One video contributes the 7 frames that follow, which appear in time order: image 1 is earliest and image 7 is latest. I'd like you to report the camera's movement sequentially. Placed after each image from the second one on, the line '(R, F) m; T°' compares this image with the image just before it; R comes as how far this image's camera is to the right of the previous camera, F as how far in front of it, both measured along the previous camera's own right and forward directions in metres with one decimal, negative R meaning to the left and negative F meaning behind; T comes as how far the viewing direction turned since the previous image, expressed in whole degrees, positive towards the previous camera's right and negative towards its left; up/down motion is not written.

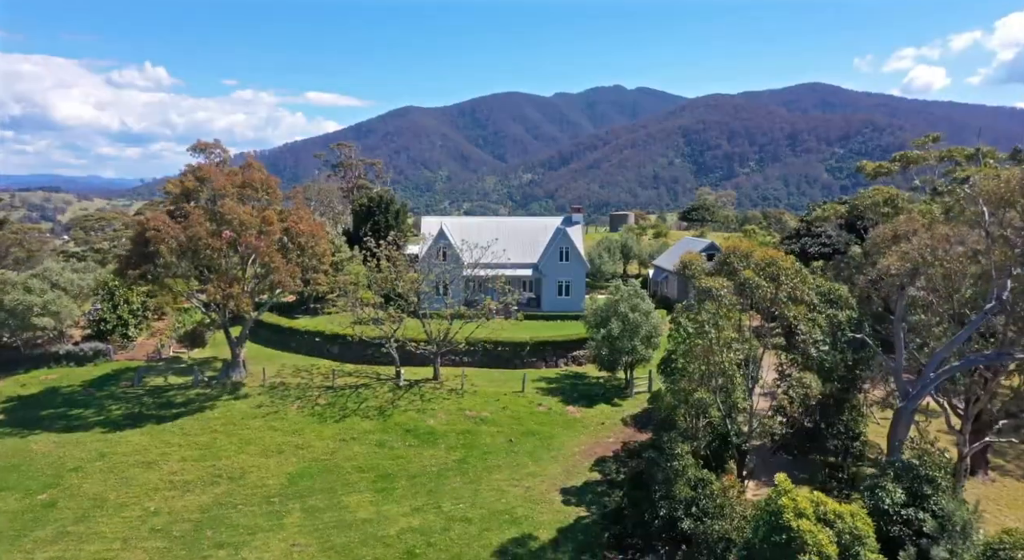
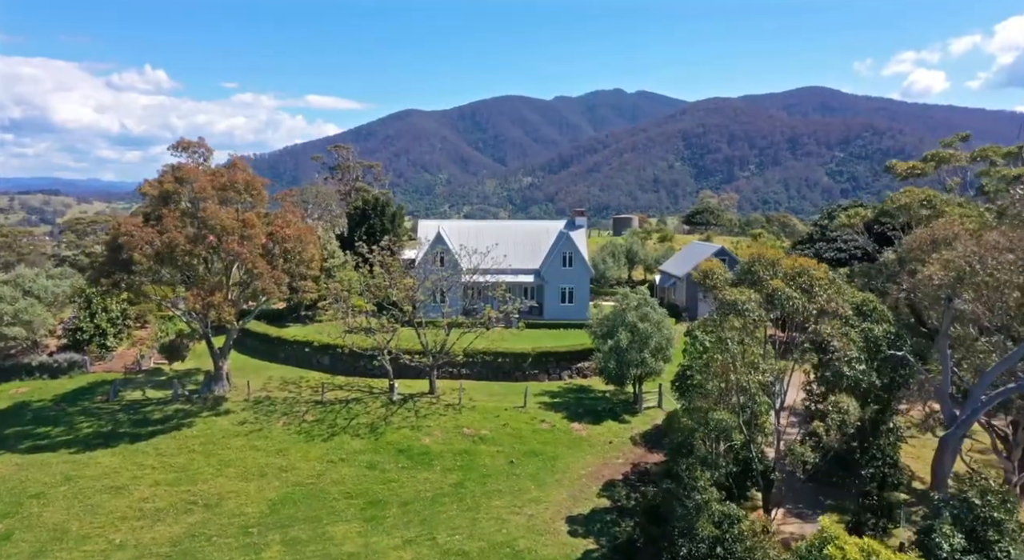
(-0.1, +2.4) m; 0°
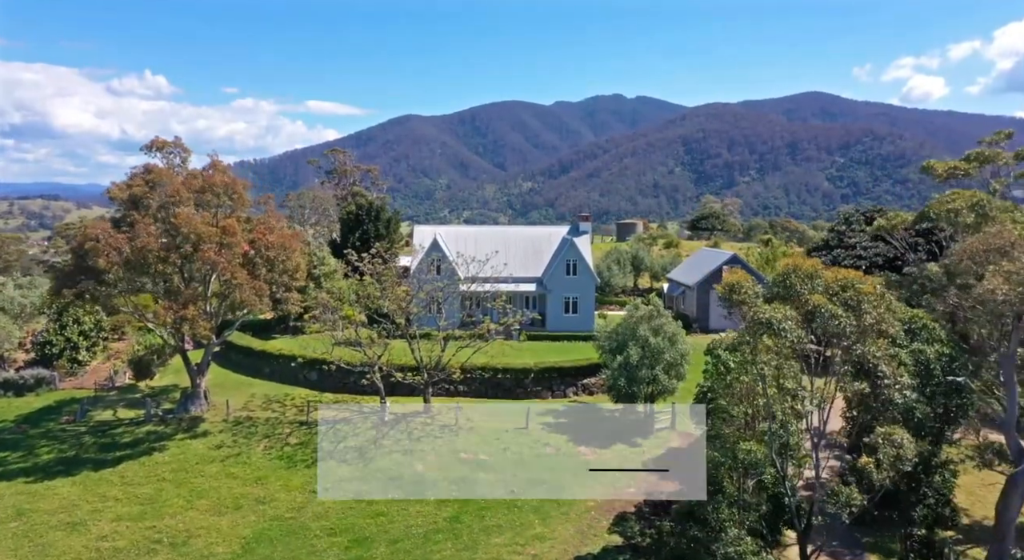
(-0.1, +2.7) m; 0°
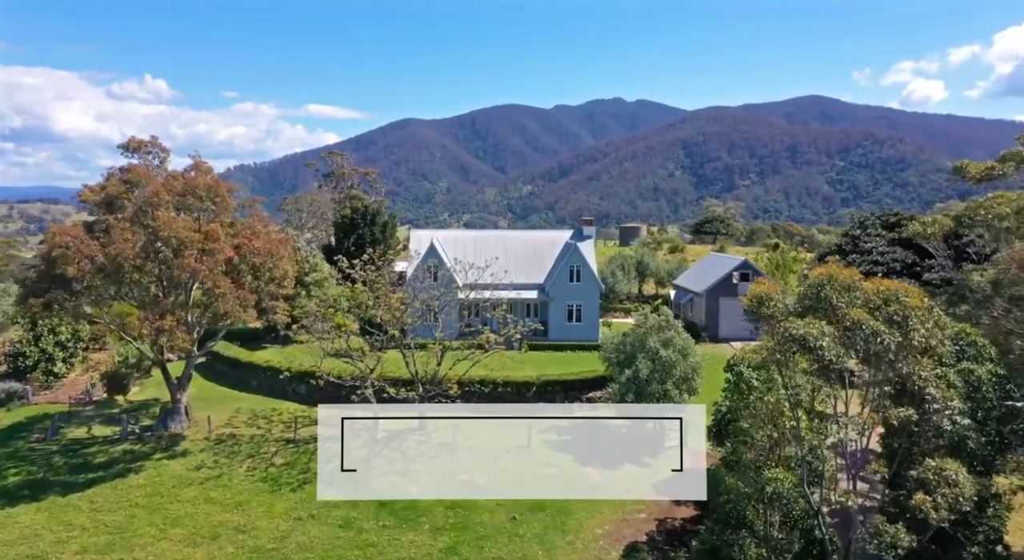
(0.0, +2.1) m; 0°
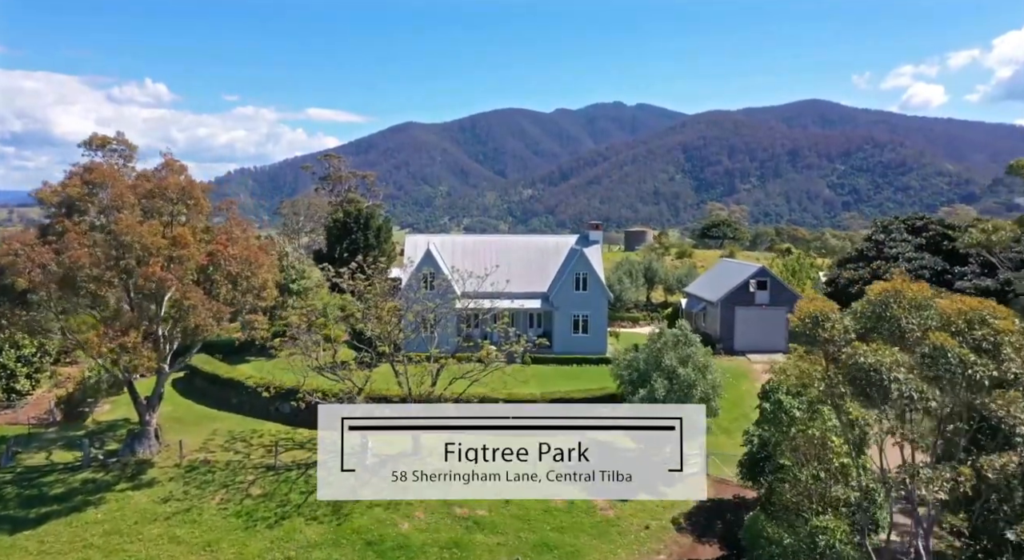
(-0.1, +2.9) m; 0°
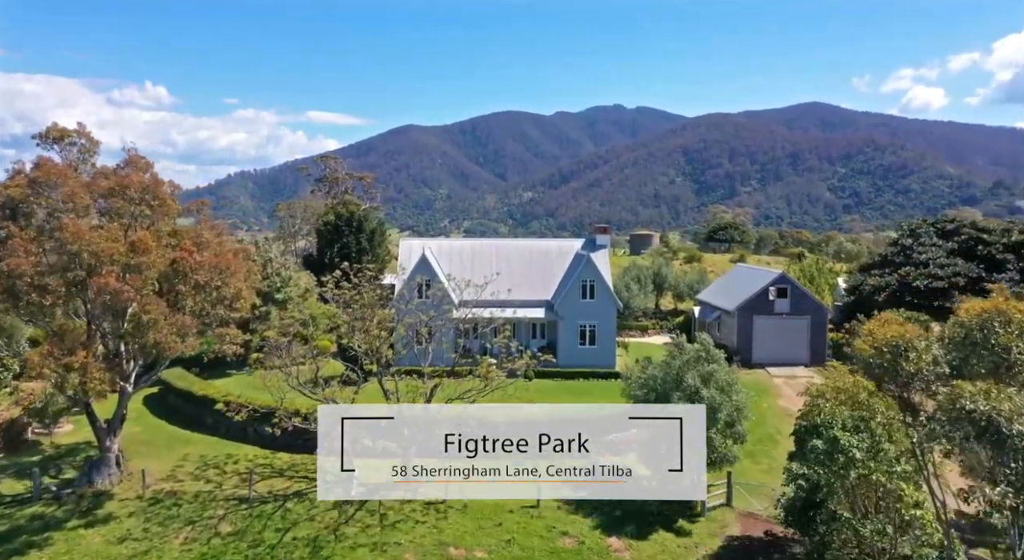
(-0.1, +3.0) m; 0°
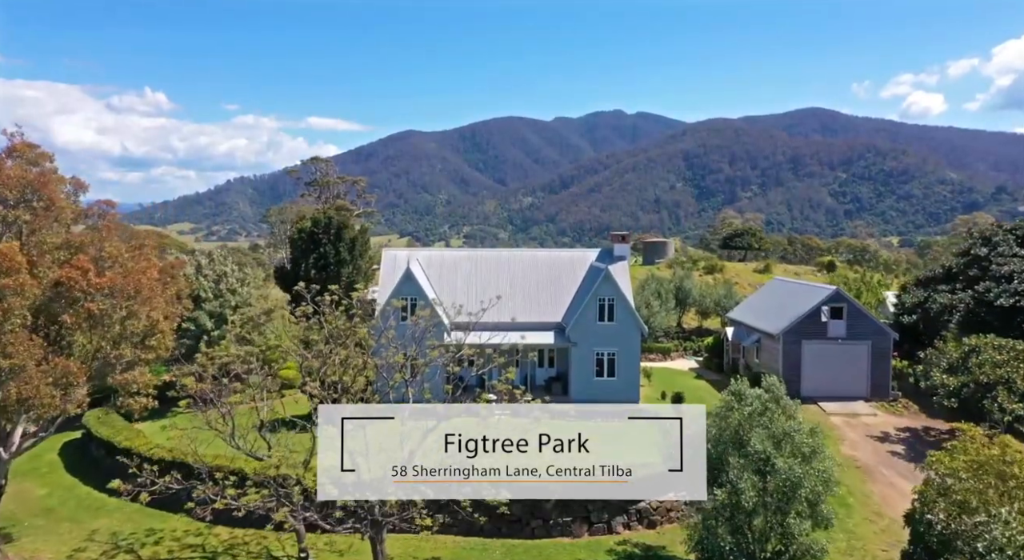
(-0.1, +6.4) m; 0°
